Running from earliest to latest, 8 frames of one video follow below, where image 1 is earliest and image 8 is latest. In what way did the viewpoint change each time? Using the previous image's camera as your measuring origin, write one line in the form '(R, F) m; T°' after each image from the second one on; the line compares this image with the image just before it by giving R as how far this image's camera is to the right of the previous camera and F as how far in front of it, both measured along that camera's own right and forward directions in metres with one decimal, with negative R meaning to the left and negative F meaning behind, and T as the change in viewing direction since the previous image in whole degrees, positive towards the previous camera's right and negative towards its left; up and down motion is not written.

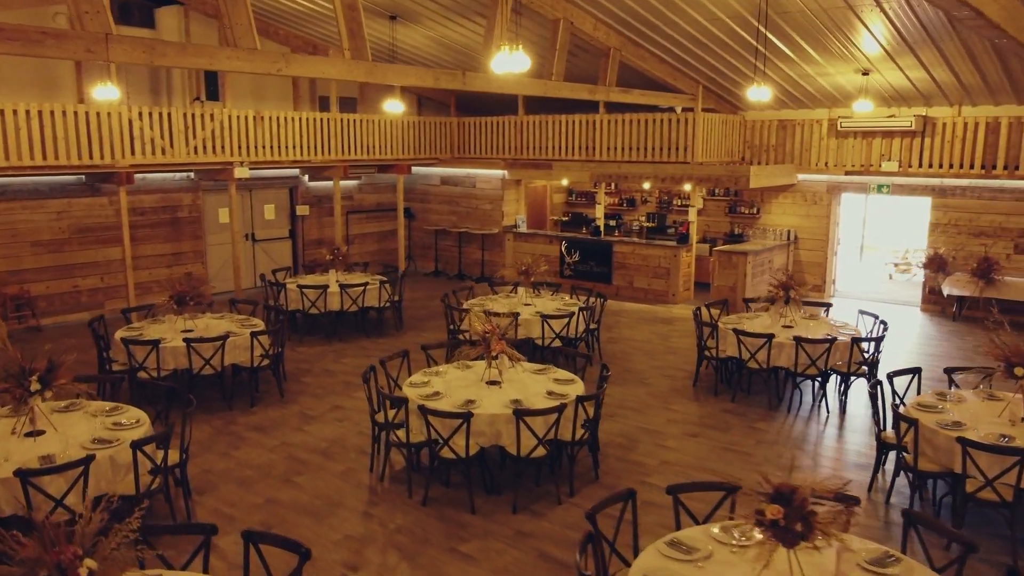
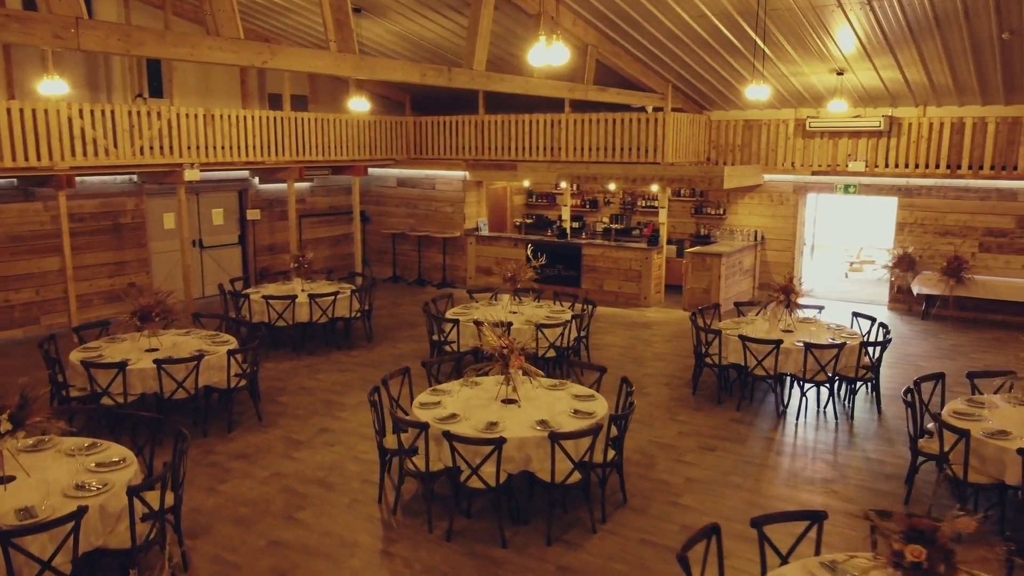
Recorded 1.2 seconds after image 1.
(-0.7, +0.5) m; +5°
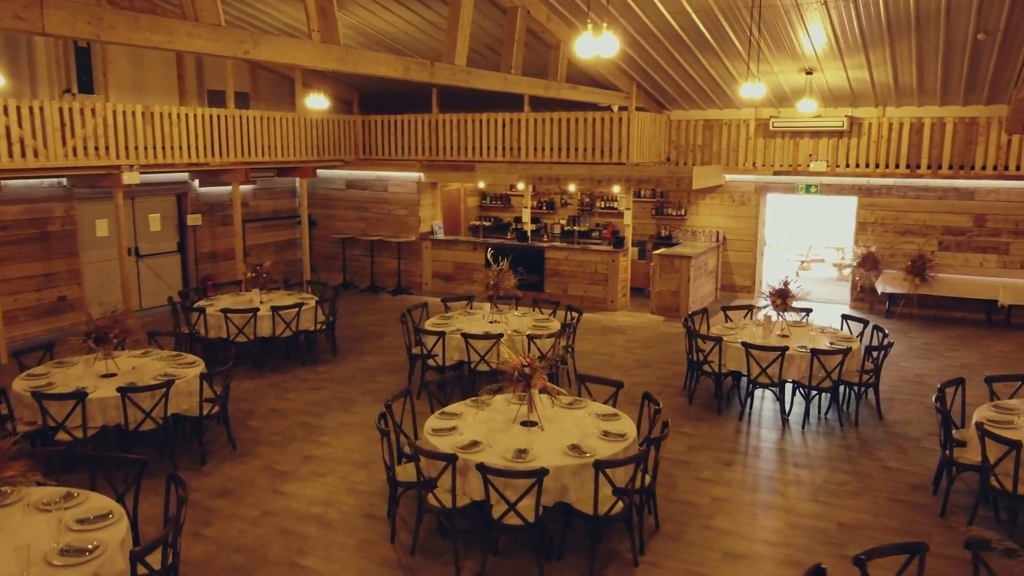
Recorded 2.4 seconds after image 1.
(-0.7, +0.5) m; +6°
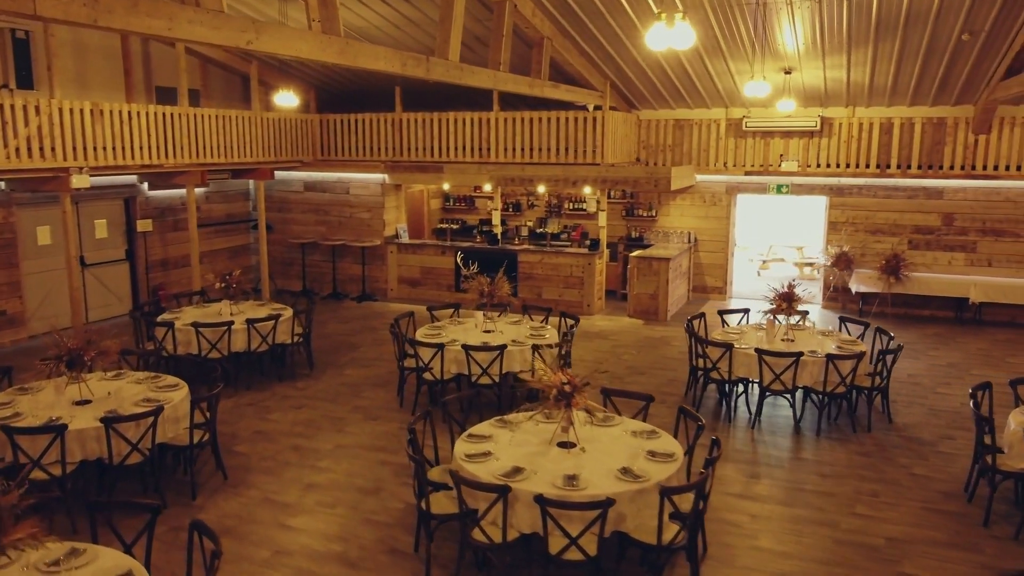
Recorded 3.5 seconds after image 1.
(-0.7, +0.4) m; +5°
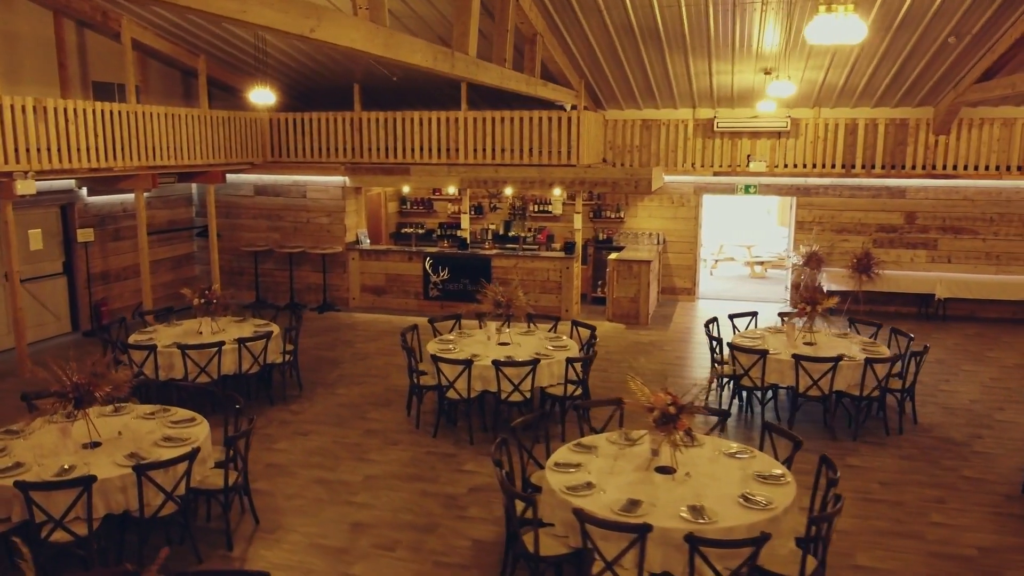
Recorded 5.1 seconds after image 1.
(-1.2, +0.5) m; +7°
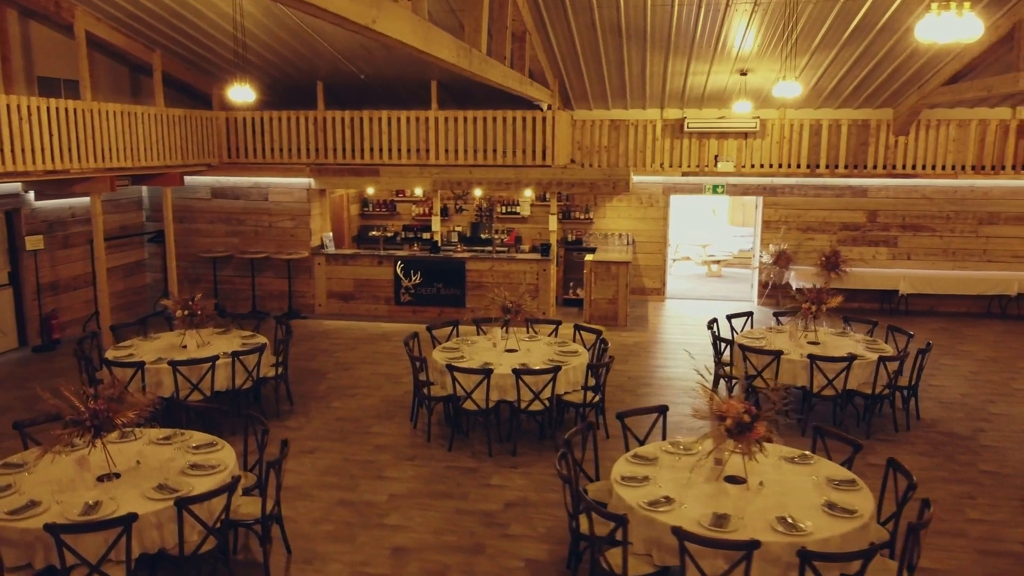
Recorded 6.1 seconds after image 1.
(-0.8, +0.3) m; +6°
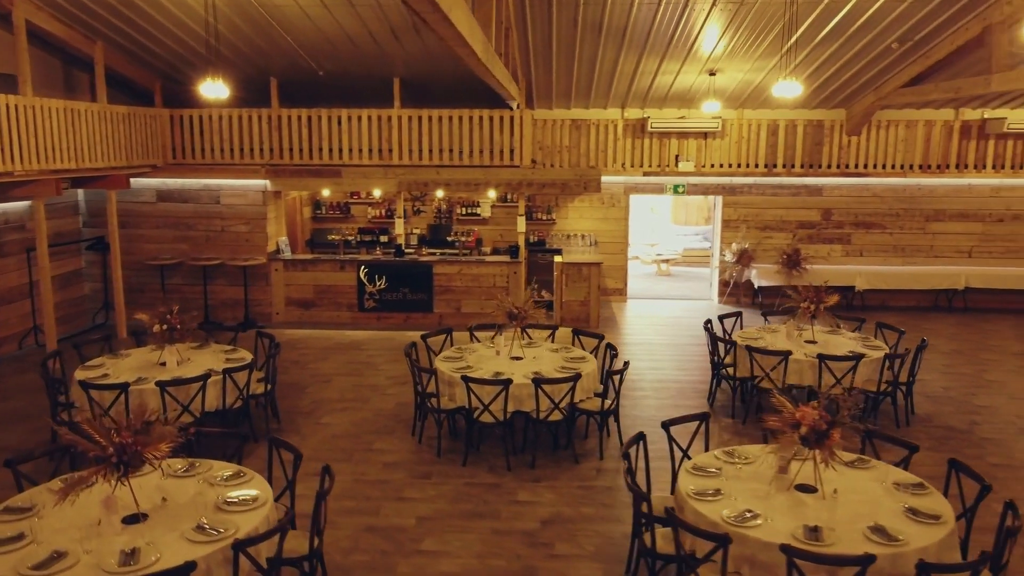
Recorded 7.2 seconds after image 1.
(-0.9, +0.3) m; +6°
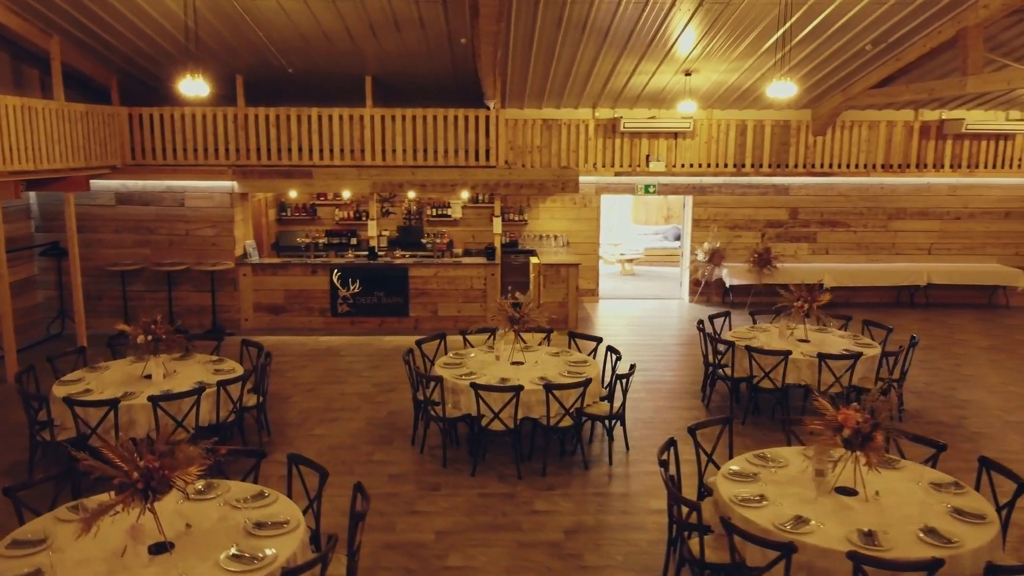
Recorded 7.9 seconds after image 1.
(-0.6, +0.2) m; +4°
